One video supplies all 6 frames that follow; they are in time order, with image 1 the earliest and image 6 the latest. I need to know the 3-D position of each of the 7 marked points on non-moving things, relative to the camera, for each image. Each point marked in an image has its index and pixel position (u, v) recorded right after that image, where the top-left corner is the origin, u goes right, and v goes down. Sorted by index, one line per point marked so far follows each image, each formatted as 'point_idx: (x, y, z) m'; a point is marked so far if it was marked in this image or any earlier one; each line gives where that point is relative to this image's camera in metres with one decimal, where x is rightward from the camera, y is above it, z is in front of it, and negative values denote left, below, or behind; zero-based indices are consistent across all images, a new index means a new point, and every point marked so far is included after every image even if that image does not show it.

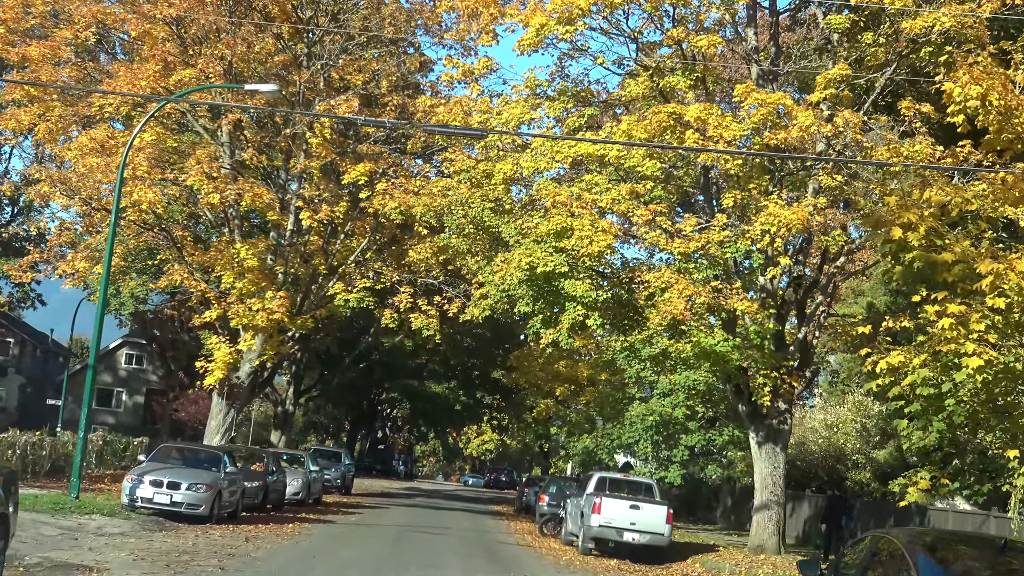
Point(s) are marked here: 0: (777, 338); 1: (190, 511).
0: (+2.9, -0.6, +19.0) m
1: (-3.3, -2.3, +17.8) m
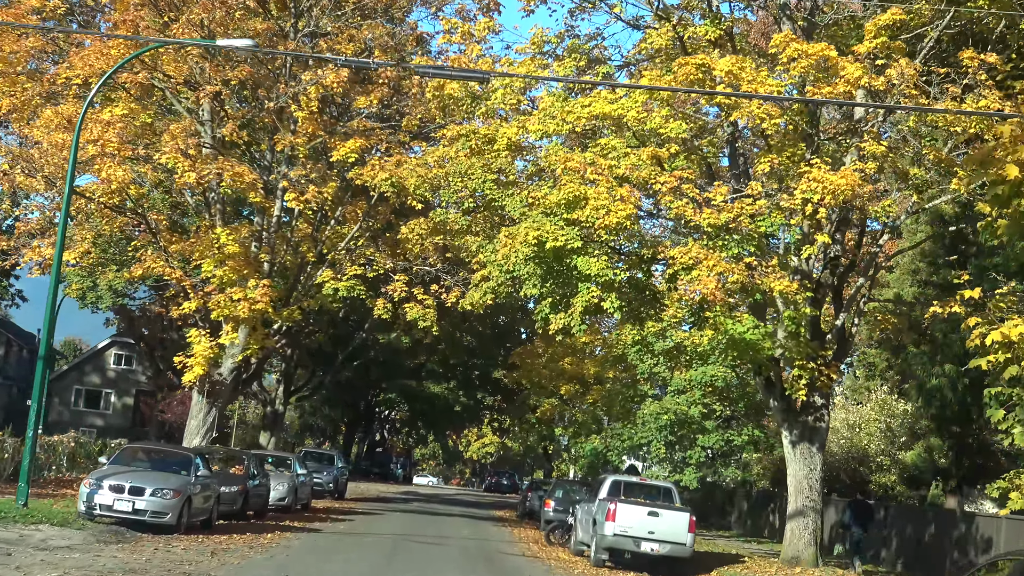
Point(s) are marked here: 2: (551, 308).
0: (+3.0, -0.4, +17.0) m
1: (-3.3, -2.1, +15.8) m
2: (+0.4, -0.2, +16.4) m
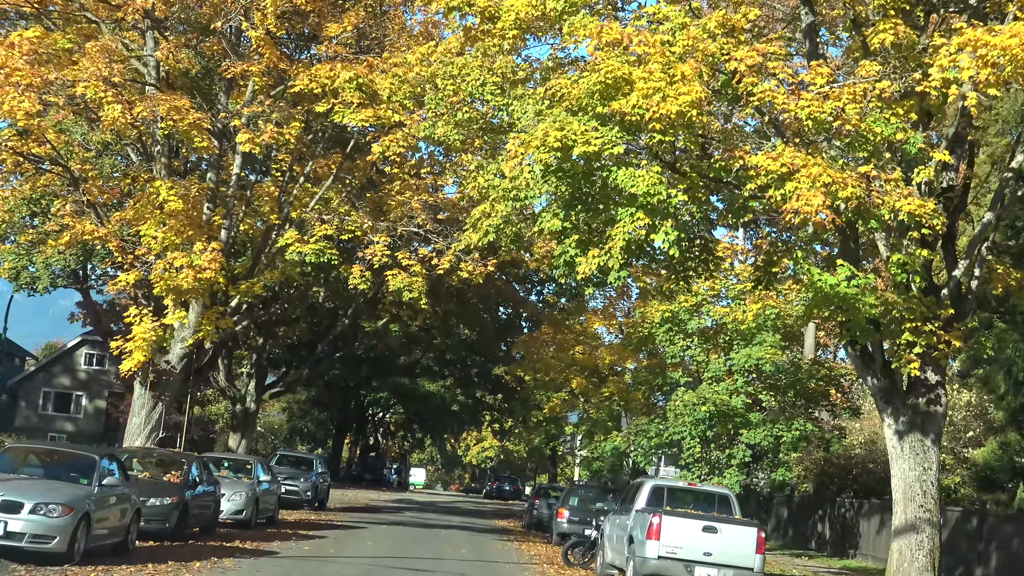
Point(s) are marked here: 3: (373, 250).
0: (+3.1, +0.1, +12.8) m
1: (-3.2, -1.7, +11.5) m
2: (+0.5, +0.3, +12.1) m
3: (-1.6, +0.4, +19.9) m
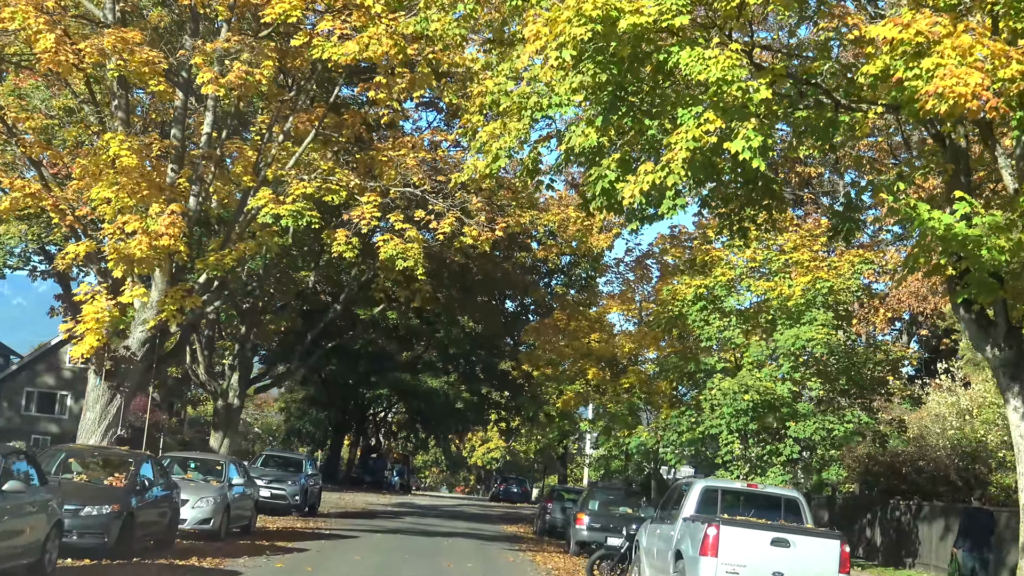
0: (+3.2, +0.4, +9.9) m
1: (-3.1, -1.4, +8.7) m
2: (+0.6, +0.6, +9.2) m
3: (-1.5, +0.7, +17.1) m
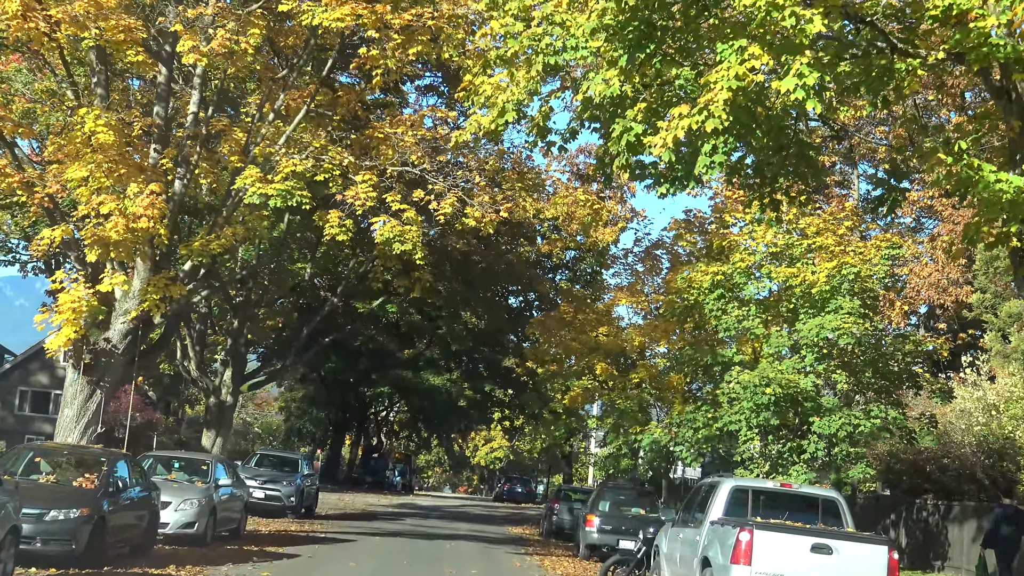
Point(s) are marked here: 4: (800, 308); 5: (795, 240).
0: (+3.2, +0.5, +8.8) m
1: (-3.0, -1.3, +7.5) m
2: (+0.6, +0.7, +8.1) m
3: (-1.4, +0.9, +15.9) m
4: (+3.0, -0.2, +18.0) m
5: (+3.0, +0.5, +18.1) m
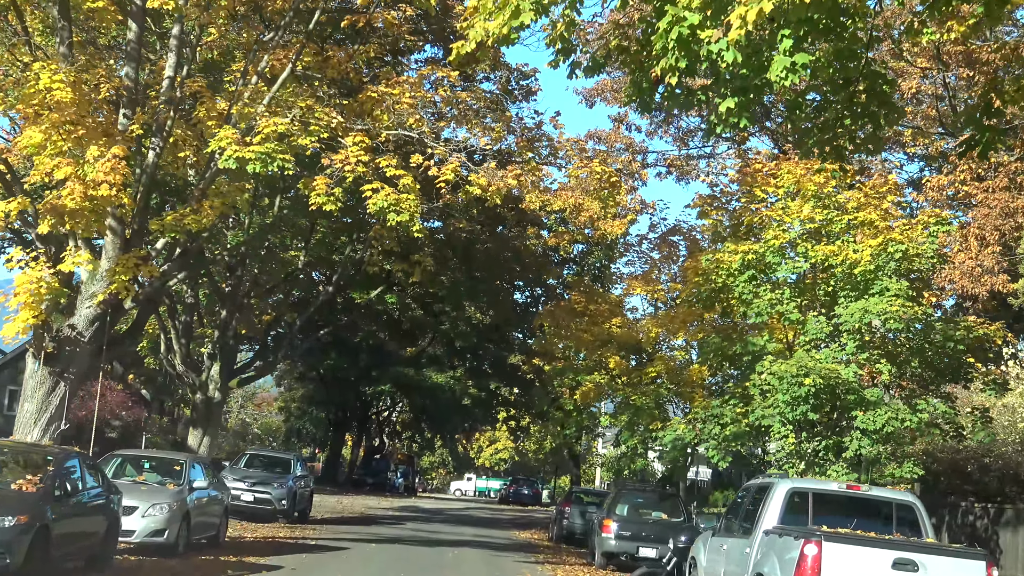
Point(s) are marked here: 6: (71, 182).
0: (+3.3, +0.7, +7.0) m
1: (-3.0, -1.1, +5.8) m
2: (+0.7, +0.9, +6.4) m
3: (-1.4, +1.0, +14.2) m
4: (+3.1, 0.0, +16.2) m
5: (+3.1, +0.7, +16.4) m
6: (-3.3, +0.8, +13.0) m
